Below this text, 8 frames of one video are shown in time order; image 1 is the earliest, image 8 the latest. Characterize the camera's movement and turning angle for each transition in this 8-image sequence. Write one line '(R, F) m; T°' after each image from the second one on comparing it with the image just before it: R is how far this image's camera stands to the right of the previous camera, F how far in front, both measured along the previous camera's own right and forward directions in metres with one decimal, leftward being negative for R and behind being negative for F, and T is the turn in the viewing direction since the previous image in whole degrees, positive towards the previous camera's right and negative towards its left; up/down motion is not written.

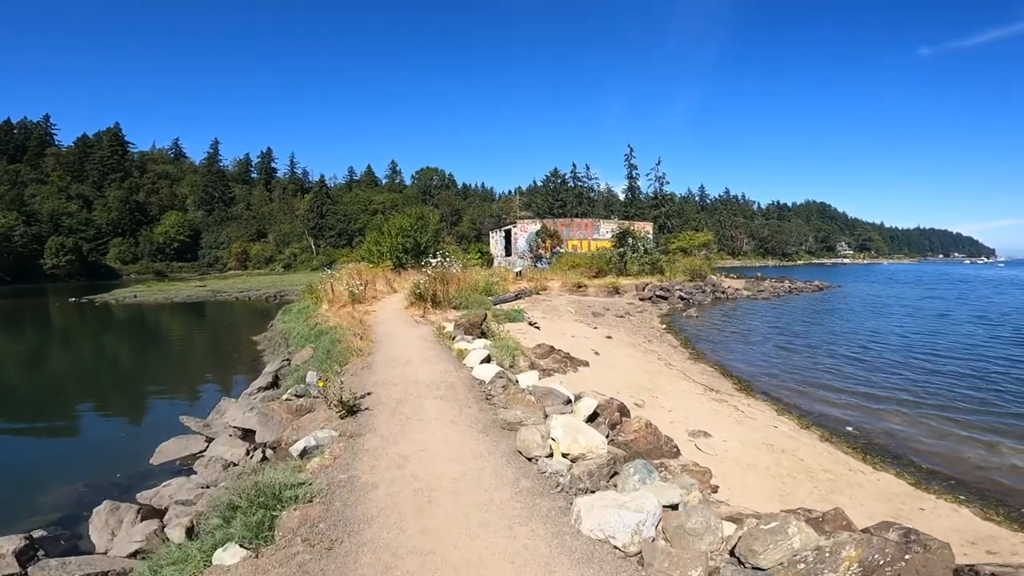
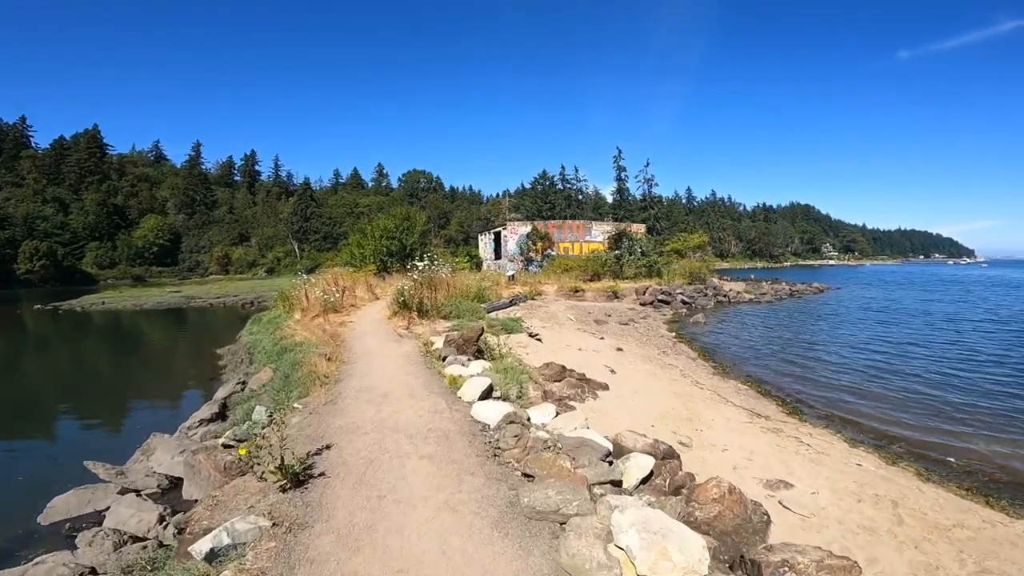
(-0.3, +2.3) m; +1°
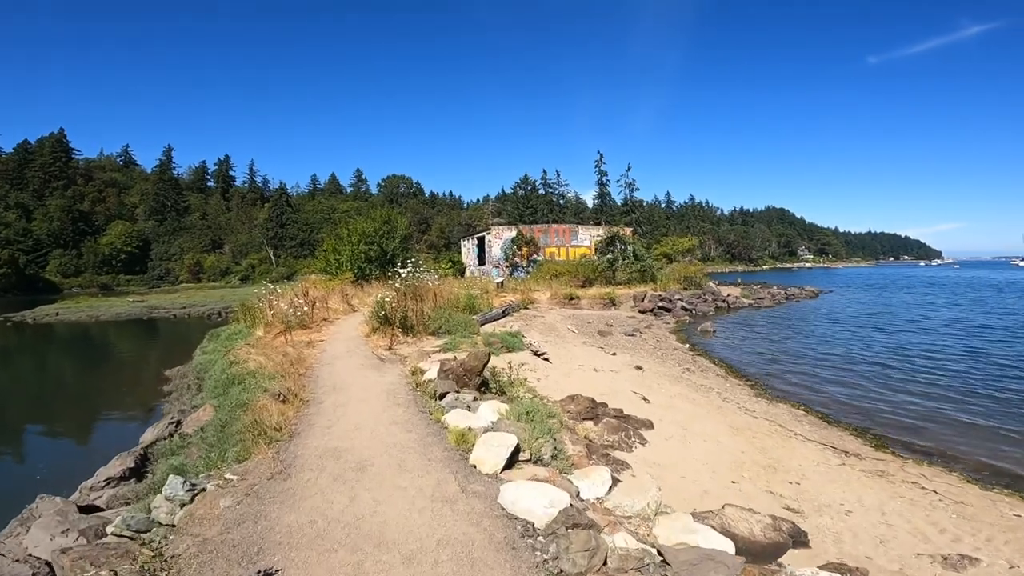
(-0.5, +2.4) m; +2°
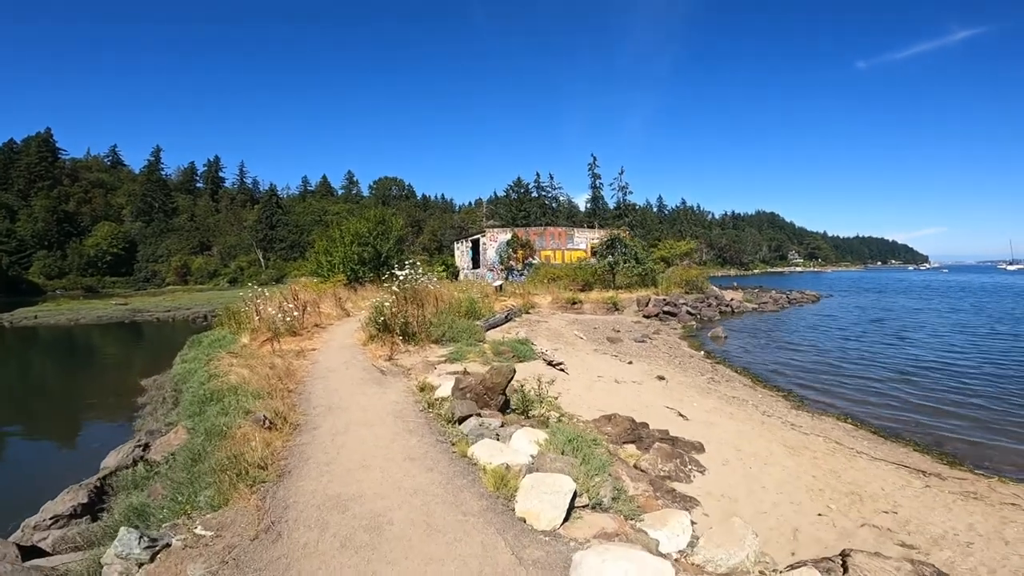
(-0.5, +1.2) m; +1°
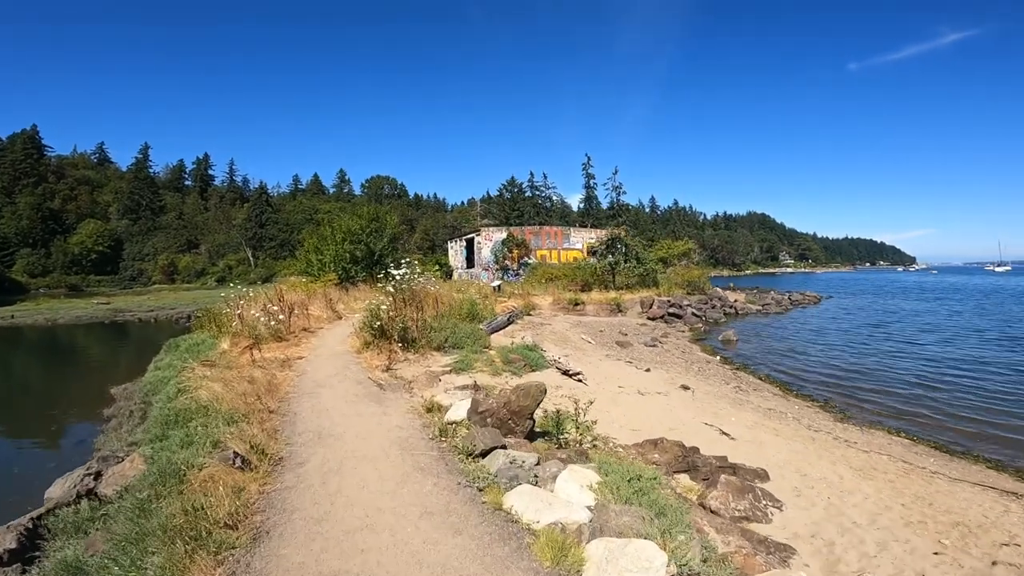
(-0.4, +1.3) m; +1°
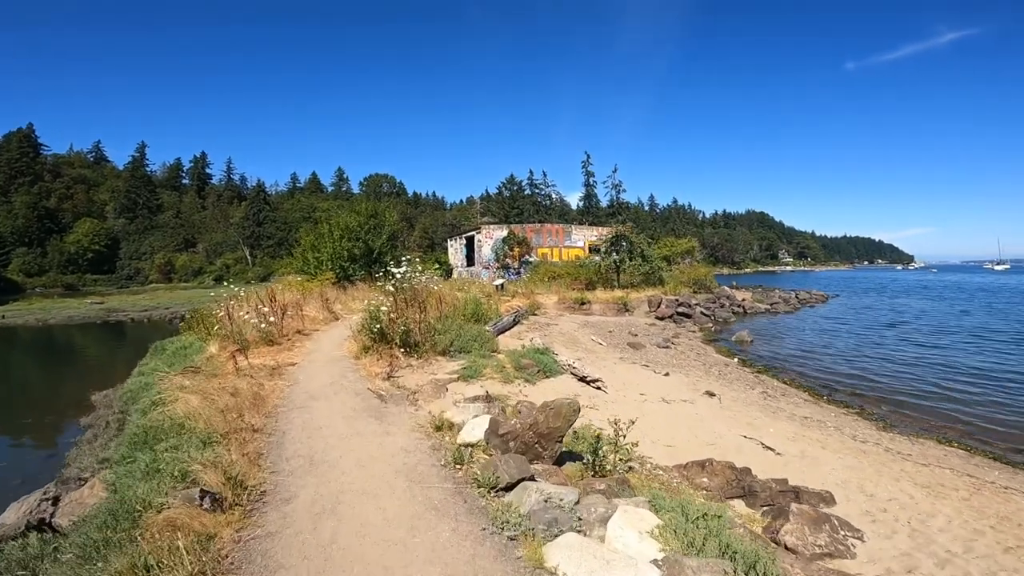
(-0.3, +0.9) m; 0°
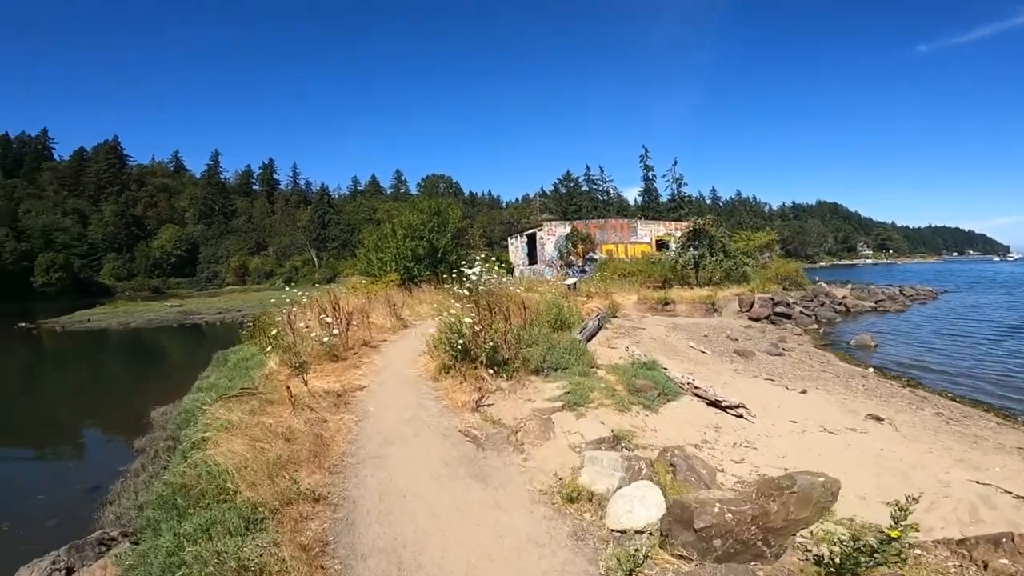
(-0.9, +2.0) m; -6°
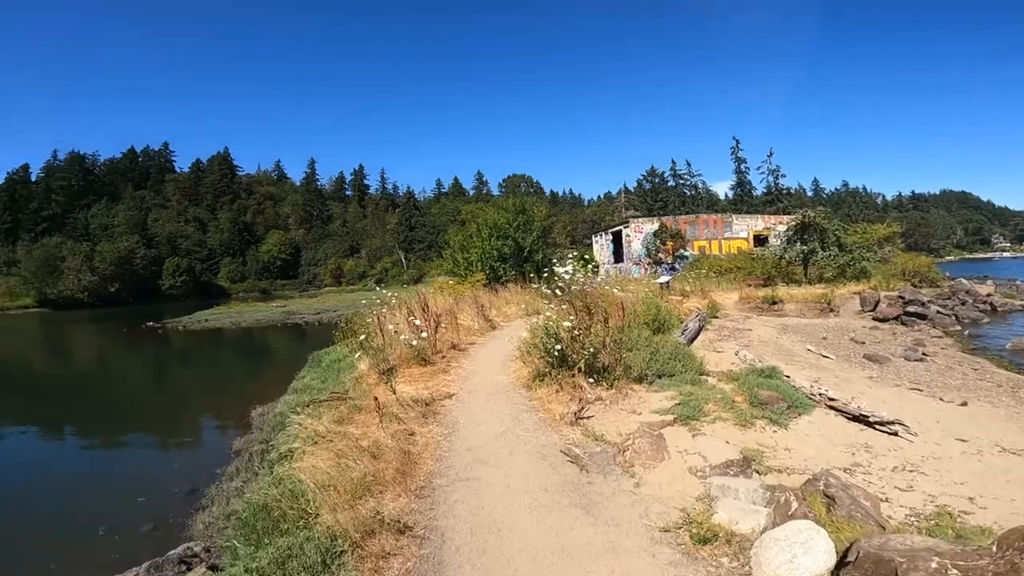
(-0.3, +0.8) m; -9°
